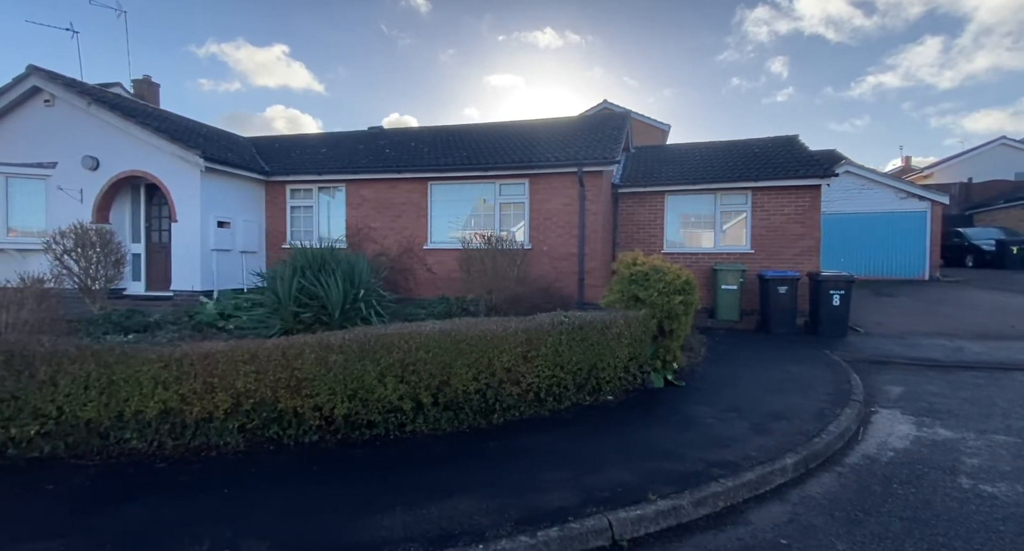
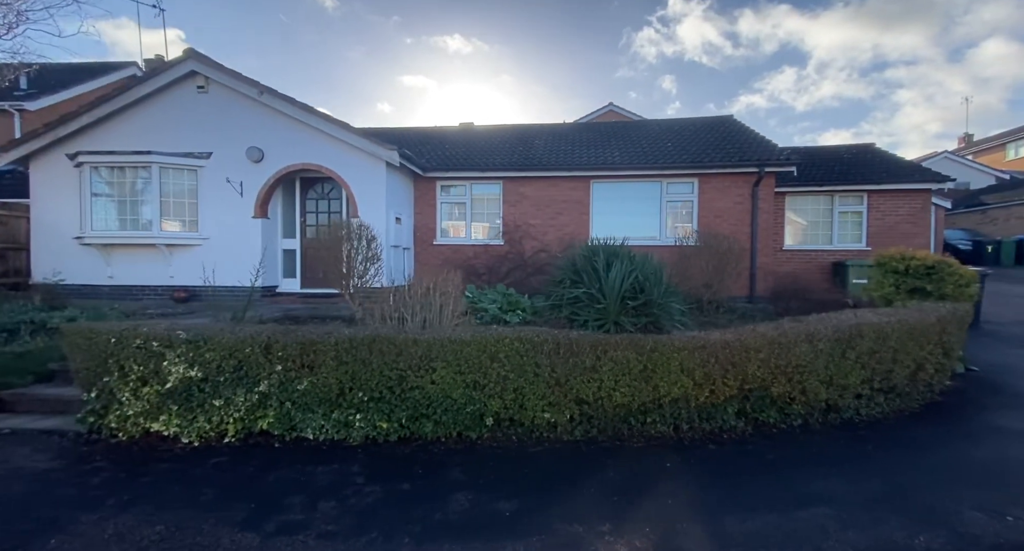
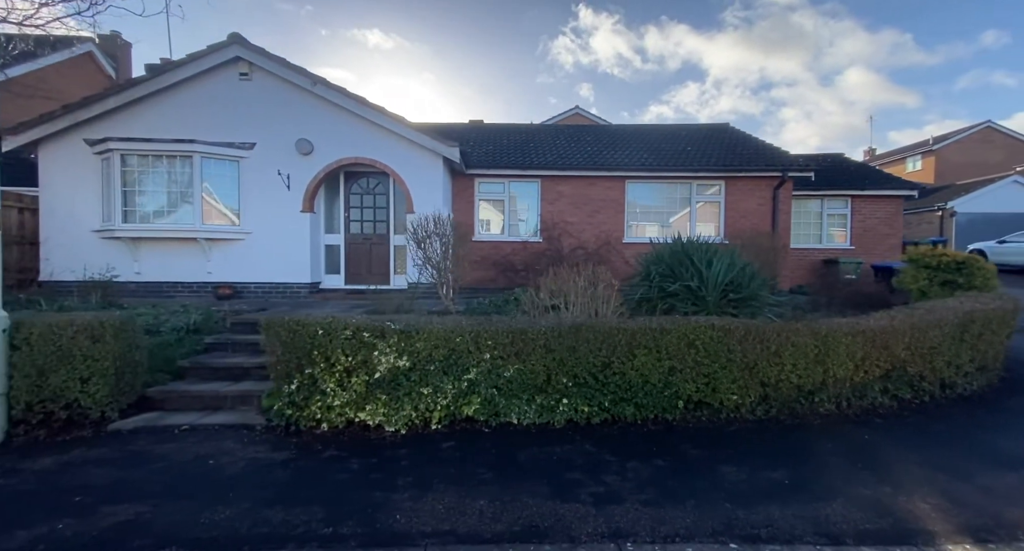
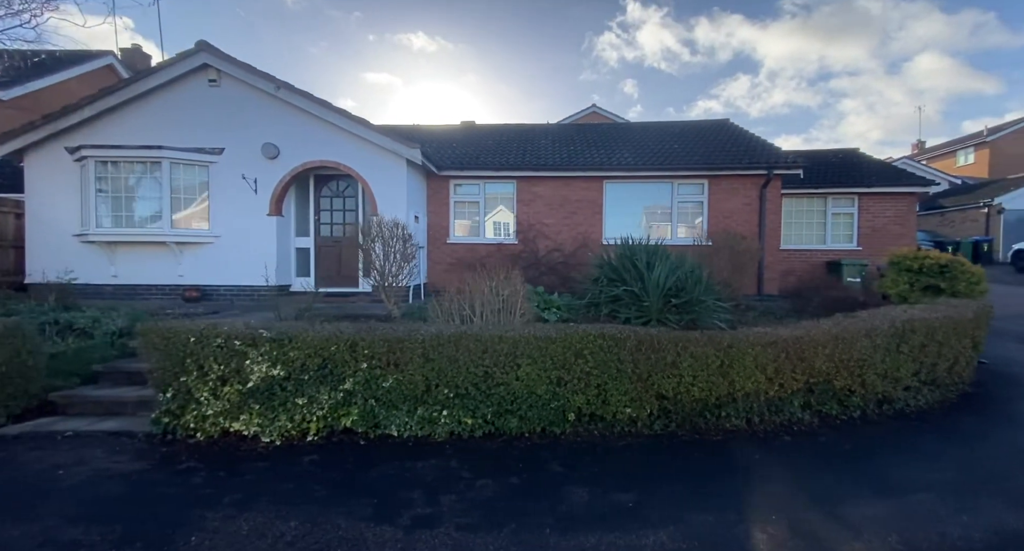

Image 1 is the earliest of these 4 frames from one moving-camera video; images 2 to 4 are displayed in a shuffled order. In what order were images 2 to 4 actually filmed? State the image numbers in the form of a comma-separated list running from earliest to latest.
2, 4, 3
